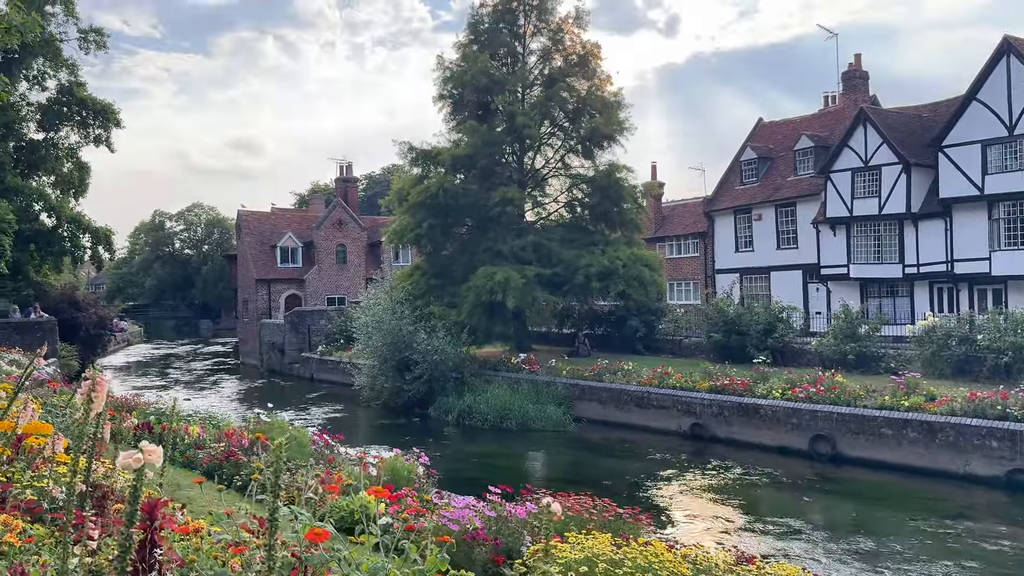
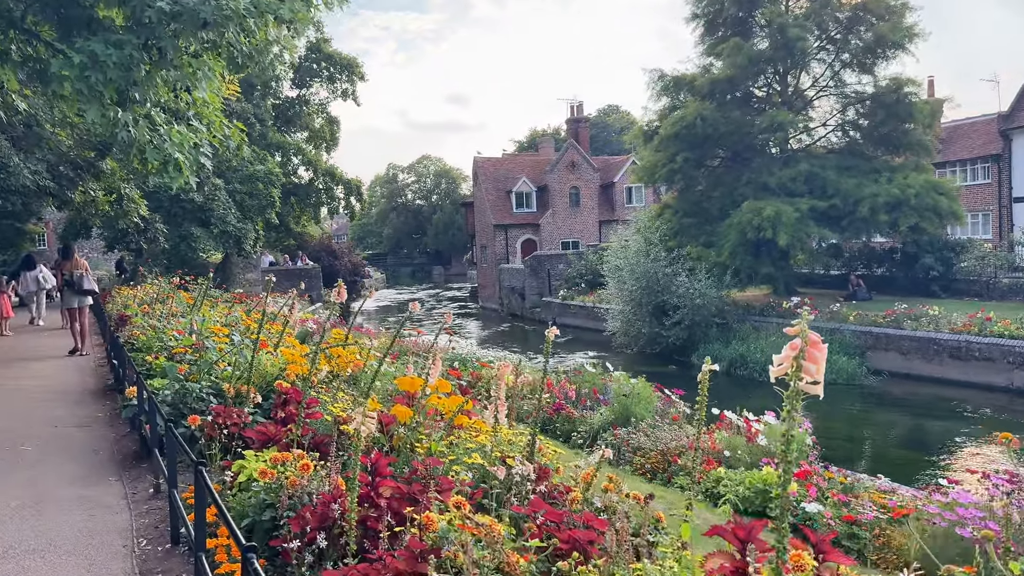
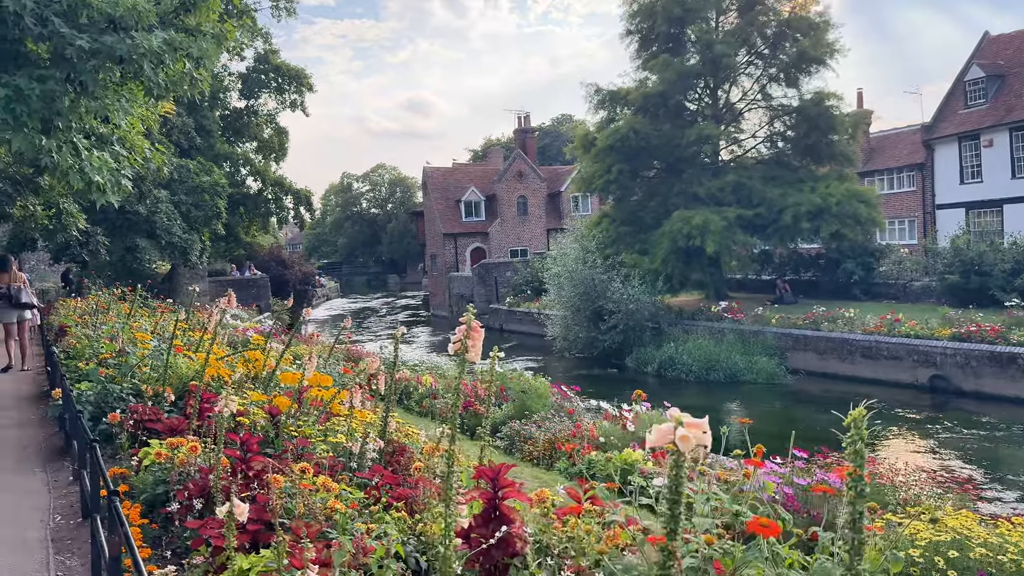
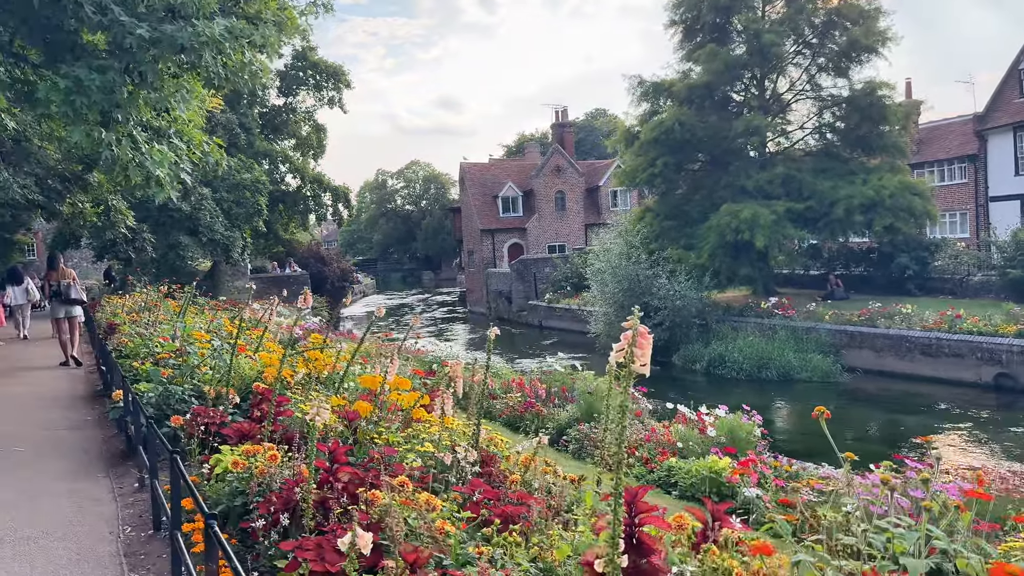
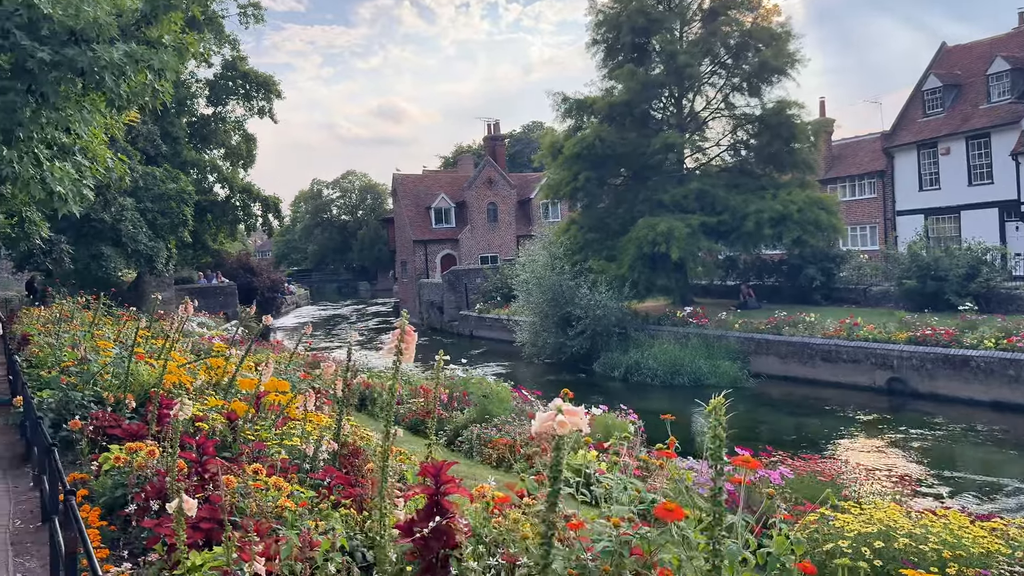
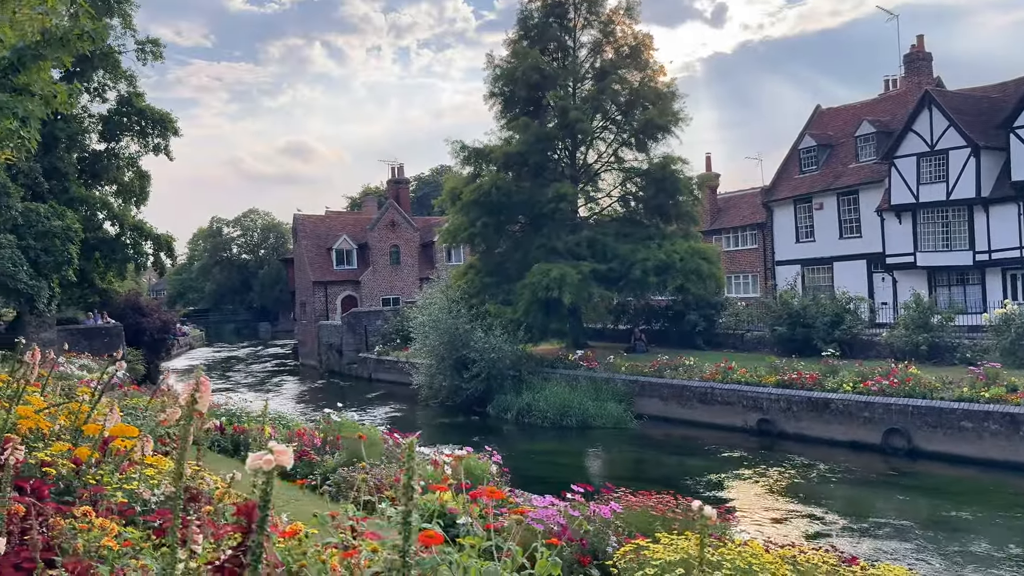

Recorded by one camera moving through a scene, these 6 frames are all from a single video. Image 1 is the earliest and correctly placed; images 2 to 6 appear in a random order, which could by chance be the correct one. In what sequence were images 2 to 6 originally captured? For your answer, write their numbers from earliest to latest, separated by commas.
6, 5, 3, 4, 2
